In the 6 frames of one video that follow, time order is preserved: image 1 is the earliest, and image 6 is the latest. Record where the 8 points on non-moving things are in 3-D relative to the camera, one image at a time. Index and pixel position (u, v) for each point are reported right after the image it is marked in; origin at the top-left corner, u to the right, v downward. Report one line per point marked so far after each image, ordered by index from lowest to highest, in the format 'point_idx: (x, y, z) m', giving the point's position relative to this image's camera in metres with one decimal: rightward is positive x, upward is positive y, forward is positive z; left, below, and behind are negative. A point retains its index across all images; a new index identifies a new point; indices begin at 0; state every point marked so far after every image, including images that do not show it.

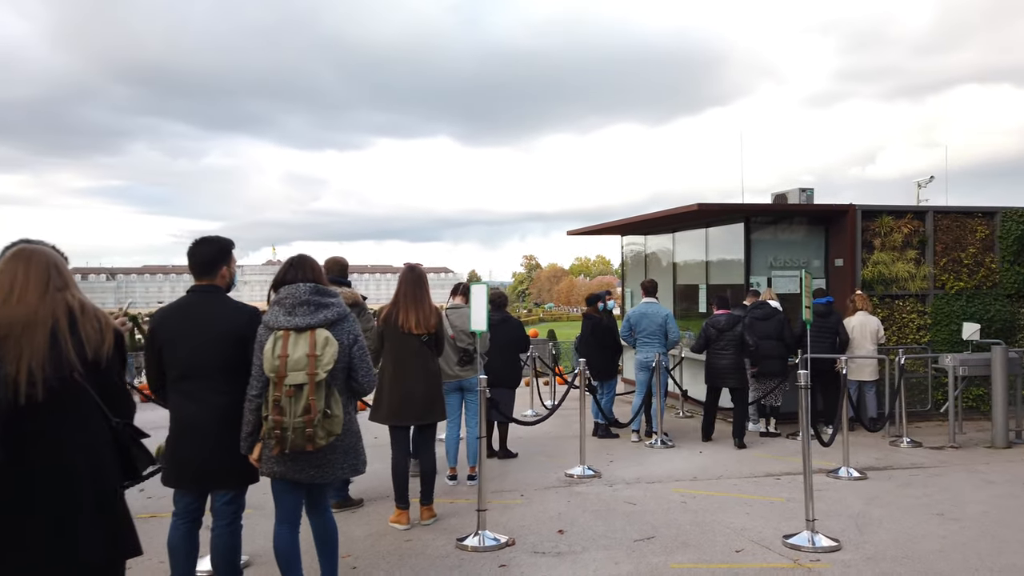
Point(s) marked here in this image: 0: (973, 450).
0: (+5.1, -1.8, +8.3) m
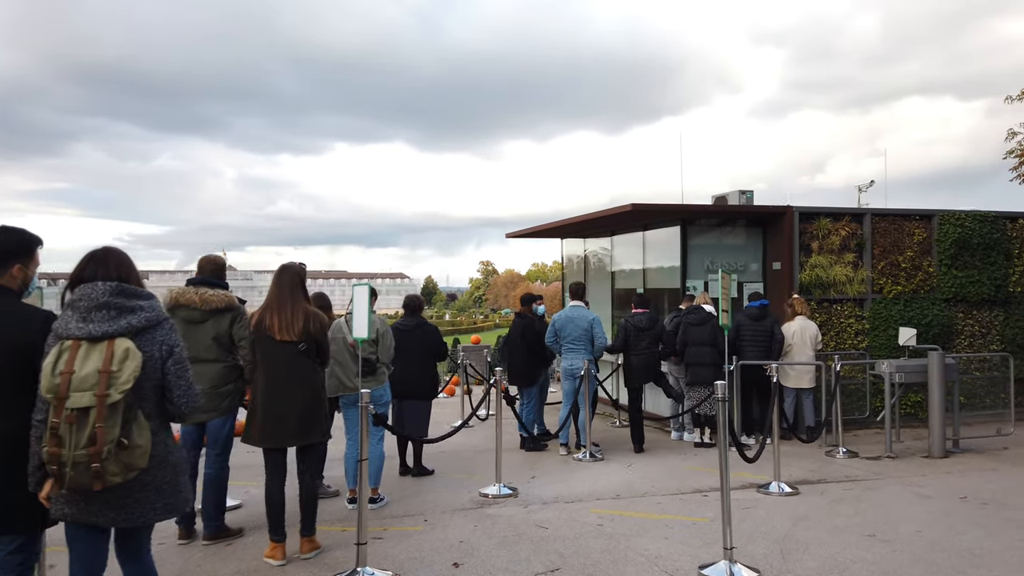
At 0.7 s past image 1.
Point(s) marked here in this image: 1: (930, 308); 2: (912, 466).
0: (+4.2, -1.8, +8.0) m
1: (+6.0, -0.3, +10.8) m
2: (+4.1, -1.8, +7.7) m
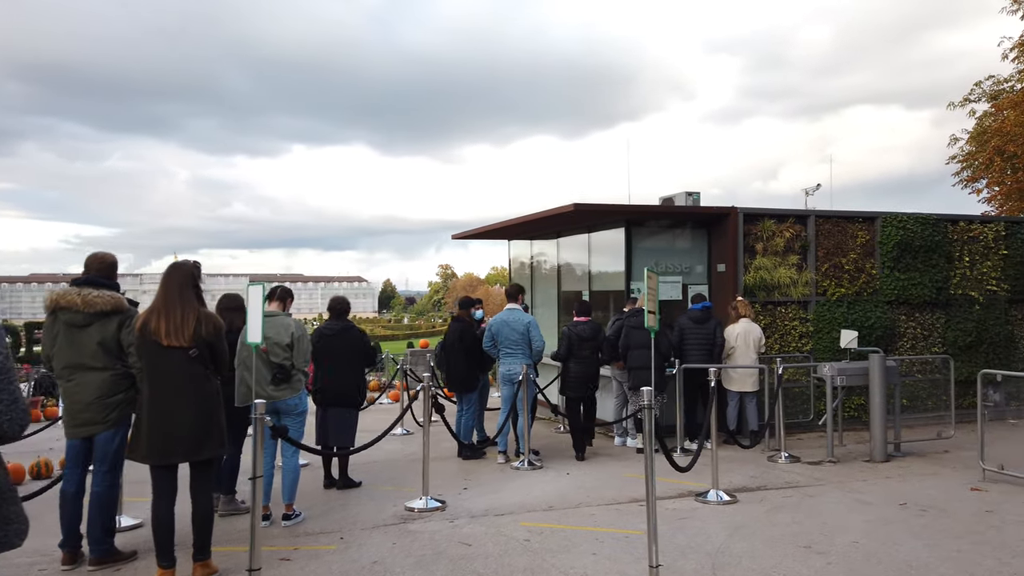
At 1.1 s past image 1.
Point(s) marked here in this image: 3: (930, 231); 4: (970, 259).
0: (+3.6, -1.9, +7.9) m
1: (+5.1, -0.3, +10.7) m
2: (+3.4, -1.8, +7.5) m
3: (+6.1, +0.8, +10.9) m
4: (+6.9, +0.4, +11.3) m
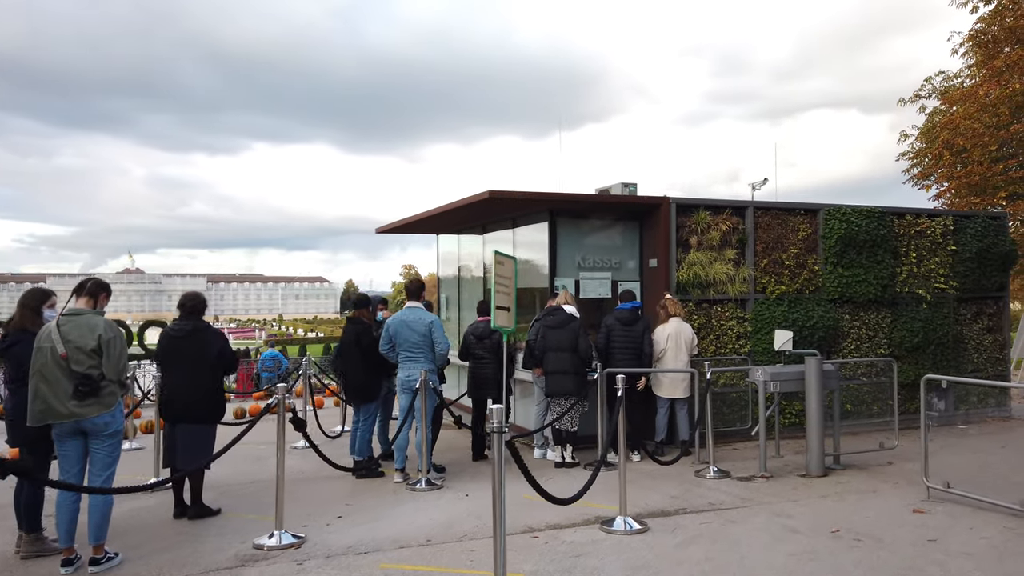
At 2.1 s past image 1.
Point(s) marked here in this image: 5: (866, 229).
0: (+2.6, -1.8, +7.1) m
1: (+4.0, -0.3, +10.0) m
2: (+2.5, -1.8, +6.7) m
3: (+5.0, +0.9, +10.3) m
4: (+5.7, +0.5, +10.7) m
5: (+4.8, +0.8, +10.2) m
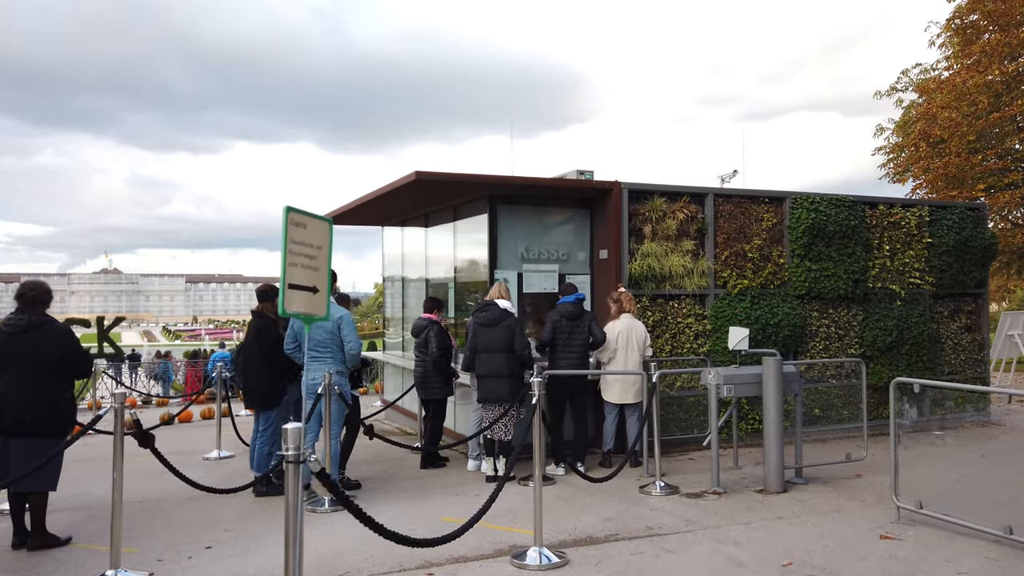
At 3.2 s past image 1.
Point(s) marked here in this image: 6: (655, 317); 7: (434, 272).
0: (+1.9, -1.7, +6.3) m
1: (+3.3, -0.2, +9.2) m
2: (+1.8, -1.7, +5.9) m
3: (+4.2, +0.9, +9.5) m
4: (+5.0, +0.5, +9.9) m
5: (+4.1, +0.9, +9.4) m
6: (+1.7, -0.3, +8.7) m
7: (-1.1, +0.3, +10.3) m
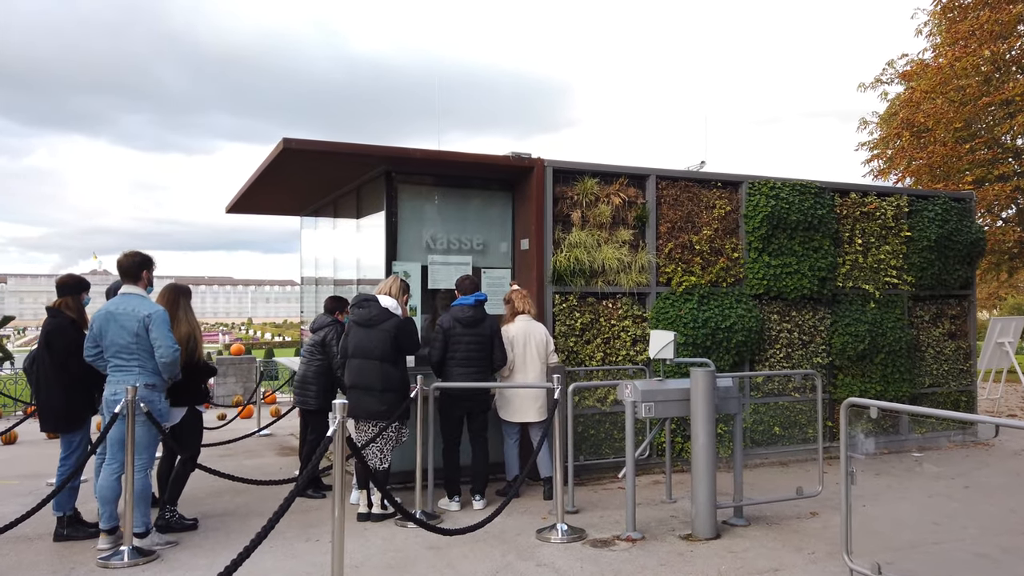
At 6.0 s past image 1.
0: (+1.0, -1.7, +5.0) m
1: (+2.3, -0.2, +7.9) m
2: (+0.8, -1.7, +4.6) m
3: (+3.3, +0.9, +8.2) m
4: (+4.0, +0.5, +8.6) m
5: (+3.1, +0.9, +8.1) m
6: (+0.7, -0.3, +7.4) m
7: (-2.0, +0.3, +9.0) m
